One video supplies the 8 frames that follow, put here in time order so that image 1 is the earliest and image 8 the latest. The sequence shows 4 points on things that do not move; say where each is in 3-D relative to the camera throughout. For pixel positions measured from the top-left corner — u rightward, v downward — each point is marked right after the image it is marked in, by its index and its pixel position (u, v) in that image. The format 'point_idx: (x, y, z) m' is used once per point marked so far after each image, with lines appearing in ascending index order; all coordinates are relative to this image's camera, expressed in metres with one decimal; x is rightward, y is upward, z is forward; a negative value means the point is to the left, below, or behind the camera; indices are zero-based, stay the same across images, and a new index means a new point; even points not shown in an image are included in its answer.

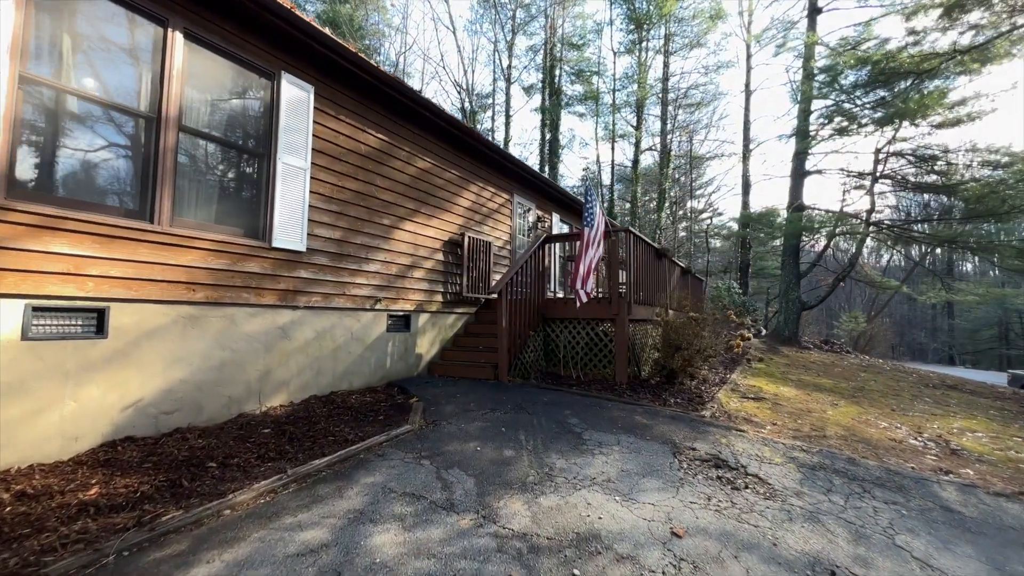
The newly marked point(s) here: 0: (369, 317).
0: (-1.8, -0.4, +5.6) m
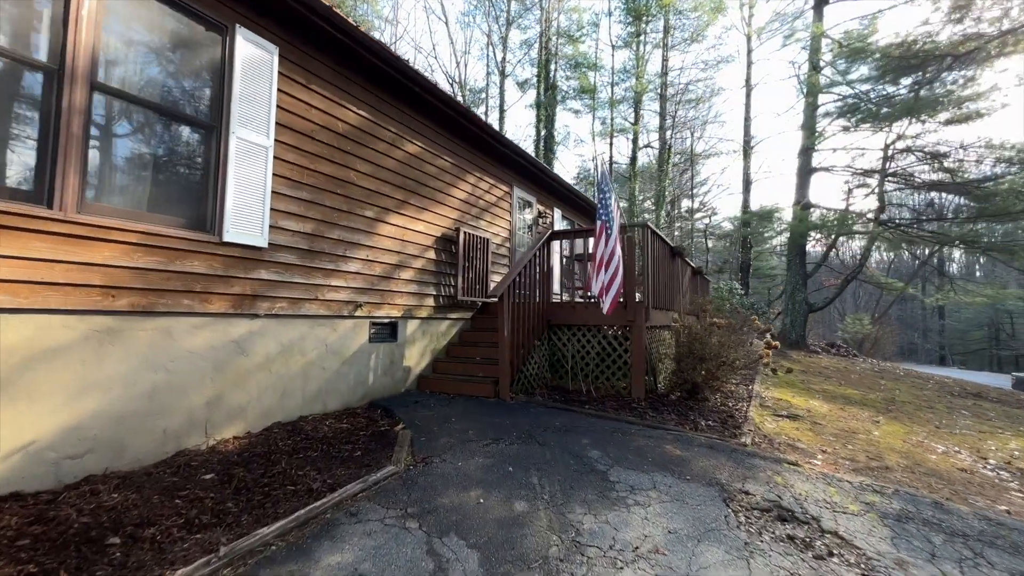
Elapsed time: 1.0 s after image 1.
0: (-1.8, -0.4, +4.8) m
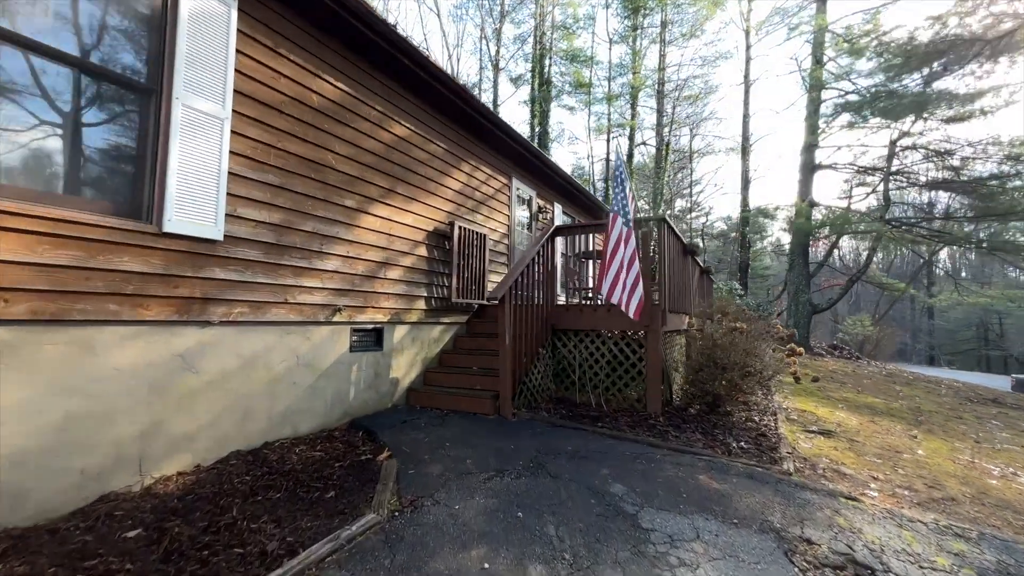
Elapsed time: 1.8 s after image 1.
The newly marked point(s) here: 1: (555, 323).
0: (-1.7, -0.4, +4.1) m
1: (+0.6, -0.5, +5.7) m
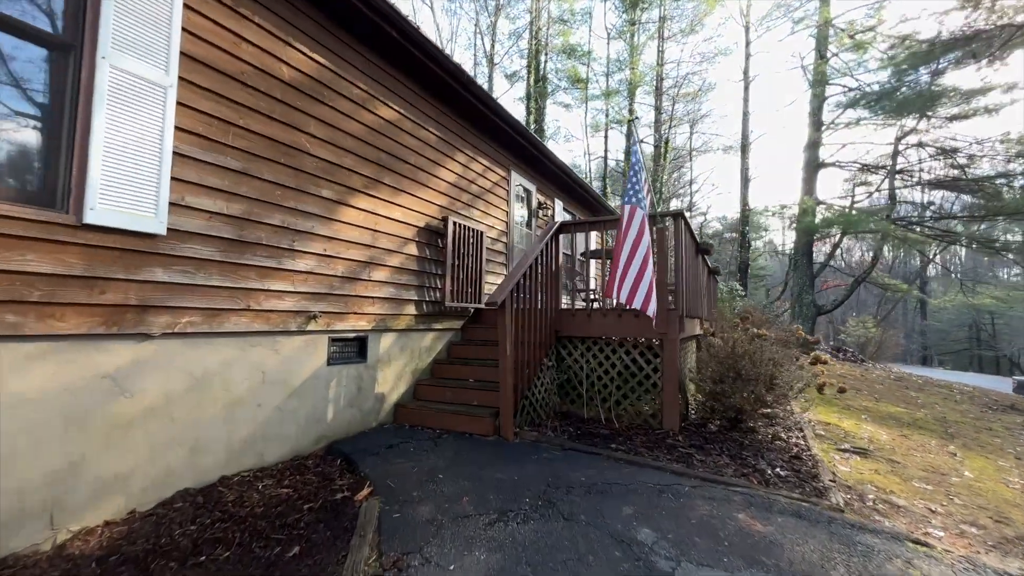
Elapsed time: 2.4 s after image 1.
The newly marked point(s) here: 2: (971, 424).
0: (-1.7, -0.4, +3.5) m
1: (+0.6, -0.5, +5.2) m
2: (+7.0, -2.1, +6.8) m
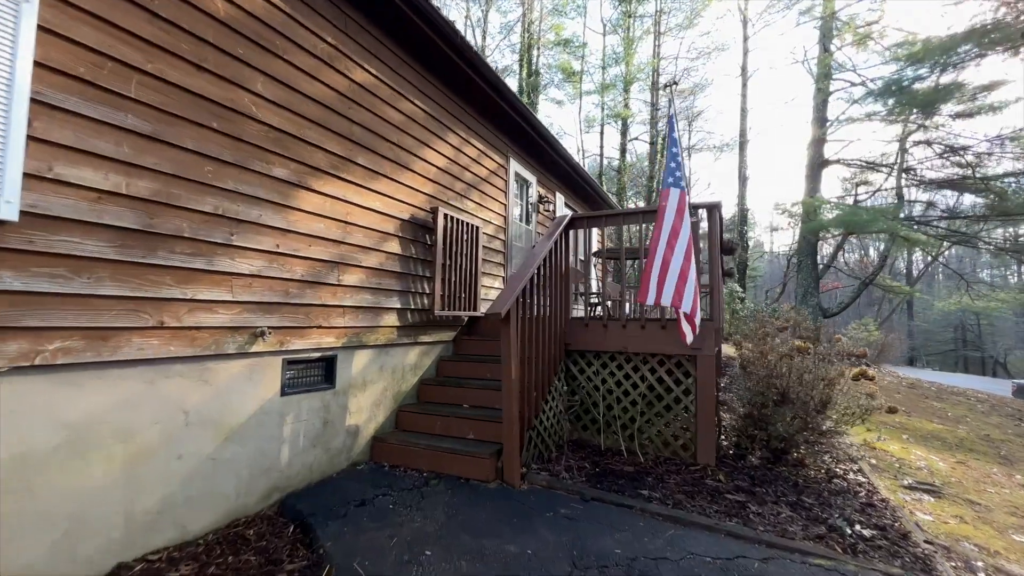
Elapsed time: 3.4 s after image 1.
0: (-1.7, -0.5, +2.6) m
1: (+0.6, -0.5, +4.4) m
2: (+7.0, -2.1, +6.1) m
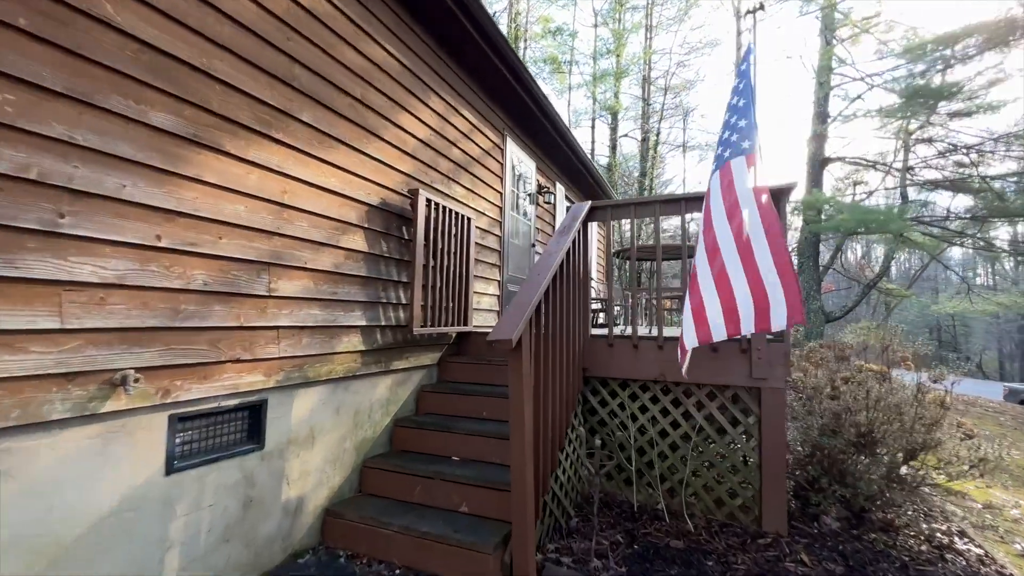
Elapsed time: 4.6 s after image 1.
0: (-1.6, -0.6, +1.6) m
1: (+0.6, -0.6, +3.4) m
2: (+6.9, -2.2, +5.4) m
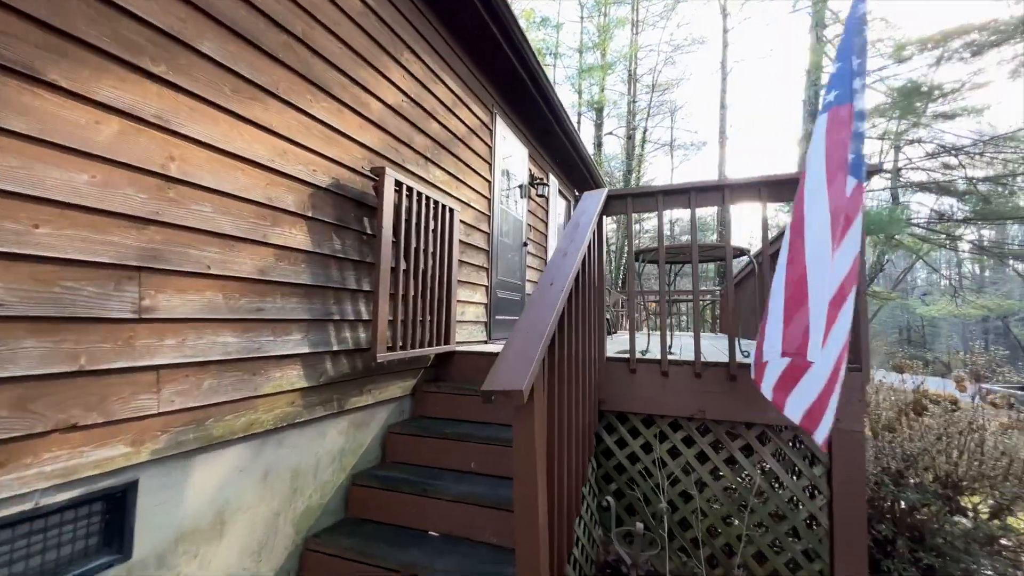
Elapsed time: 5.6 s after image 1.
0: (-1.5, -0.6, +0.8) m
1: (+0.6, -0.7, +2.6) m
2: (+6.8, -2.3, +5.0) m
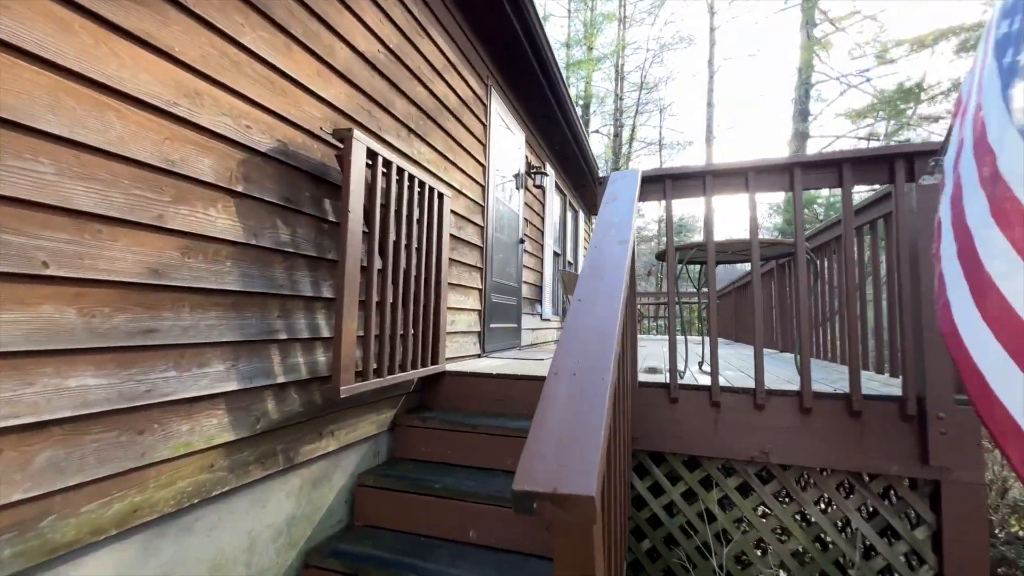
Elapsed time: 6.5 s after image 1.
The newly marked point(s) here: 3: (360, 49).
0: (-1.4, -0.6, +0.1) m
1: (+0.6, -0.7, +2.1) m
2: (+6.7, -2.4, +4.7) m
3: (-0.7, +1.1, +2.0) m
